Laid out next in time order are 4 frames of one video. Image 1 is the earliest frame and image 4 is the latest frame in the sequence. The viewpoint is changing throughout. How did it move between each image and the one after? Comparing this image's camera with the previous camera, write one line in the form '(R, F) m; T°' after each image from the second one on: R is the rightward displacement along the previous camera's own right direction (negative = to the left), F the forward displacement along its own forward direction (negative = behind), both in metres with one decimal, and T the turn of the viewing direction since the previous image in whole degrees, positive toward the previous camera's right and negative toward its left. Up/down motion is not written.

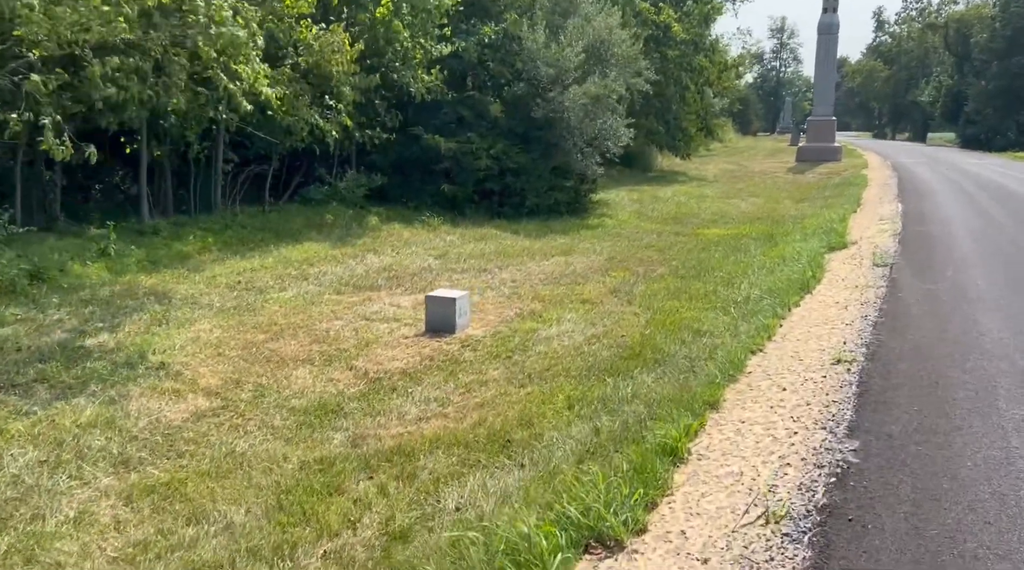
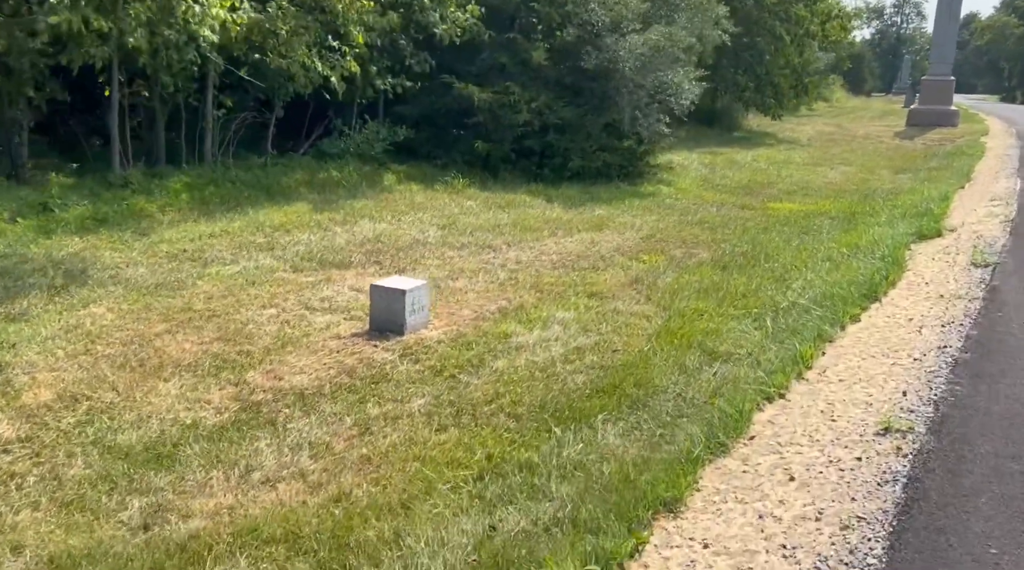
(+0.9, +2.0) m; -6°
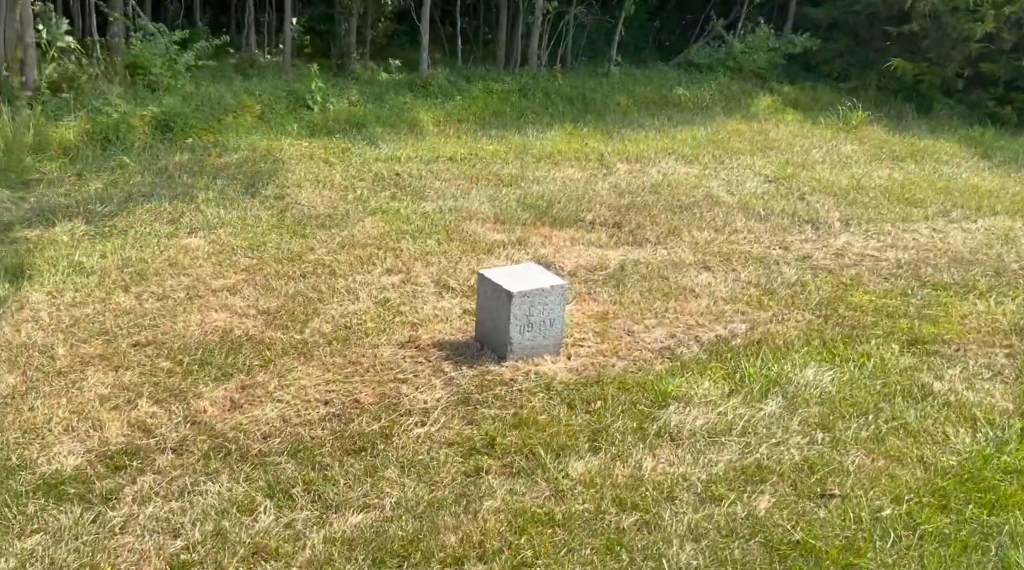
(+1.2, +3.1) m; -29°
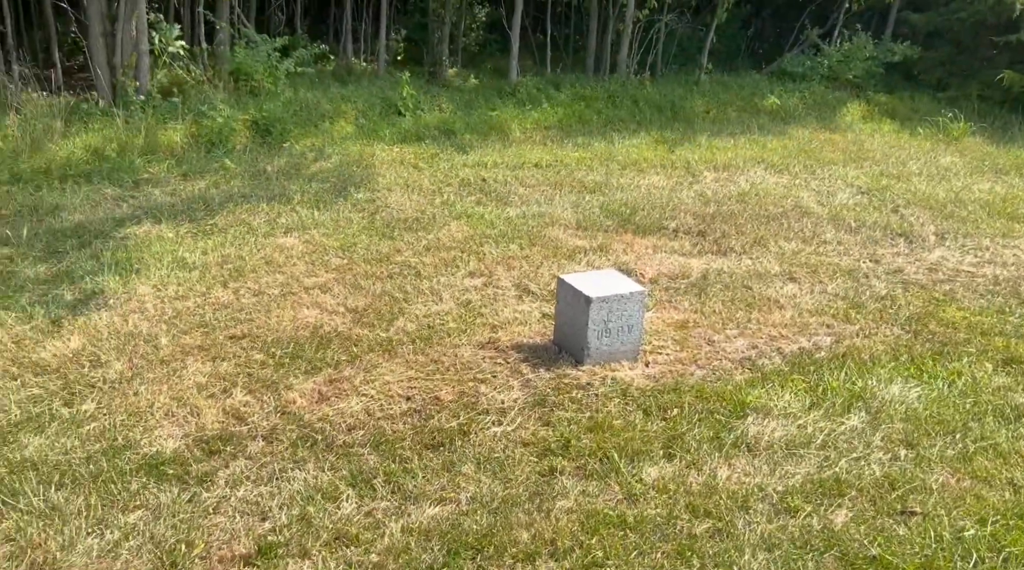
(0.0, -0.1) m; -5°
